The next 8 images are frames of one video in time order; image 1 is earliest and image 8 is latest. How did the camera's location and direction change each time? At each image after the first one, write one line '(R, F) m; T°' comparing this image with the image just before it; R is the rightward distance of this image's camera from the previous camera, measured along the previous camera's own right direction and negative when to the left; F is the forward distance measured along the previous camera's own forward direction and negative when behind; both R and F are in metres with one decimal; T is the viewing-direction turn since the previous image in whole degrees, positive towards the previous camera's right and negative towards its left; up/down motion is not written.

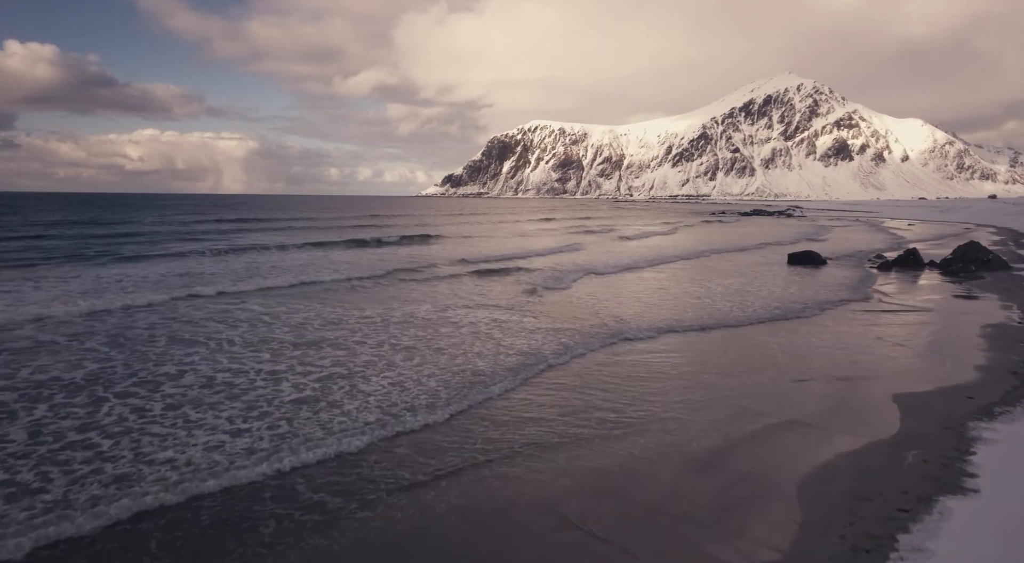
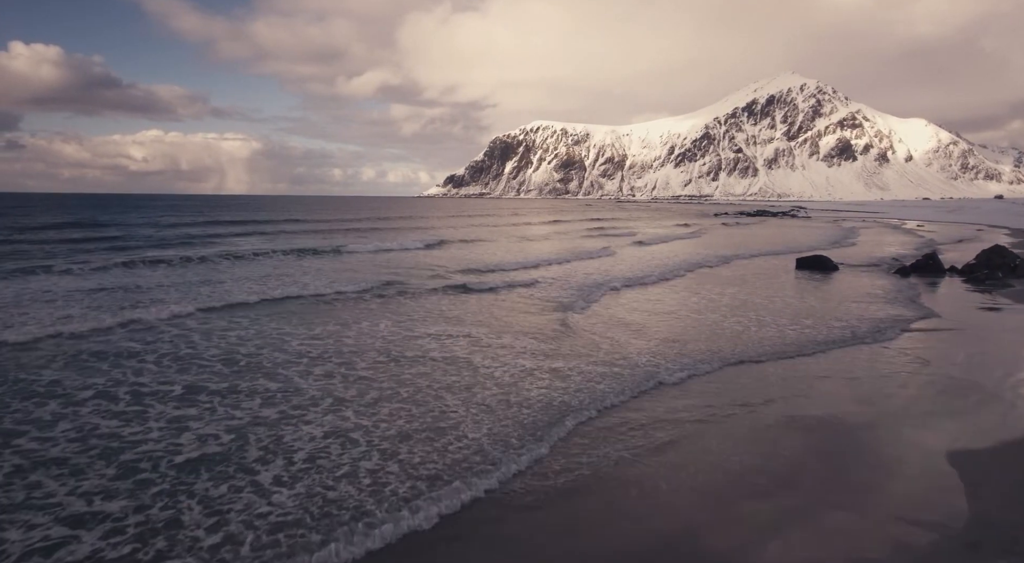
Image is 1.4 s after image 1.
(+0.6, +2.0) m; 0°
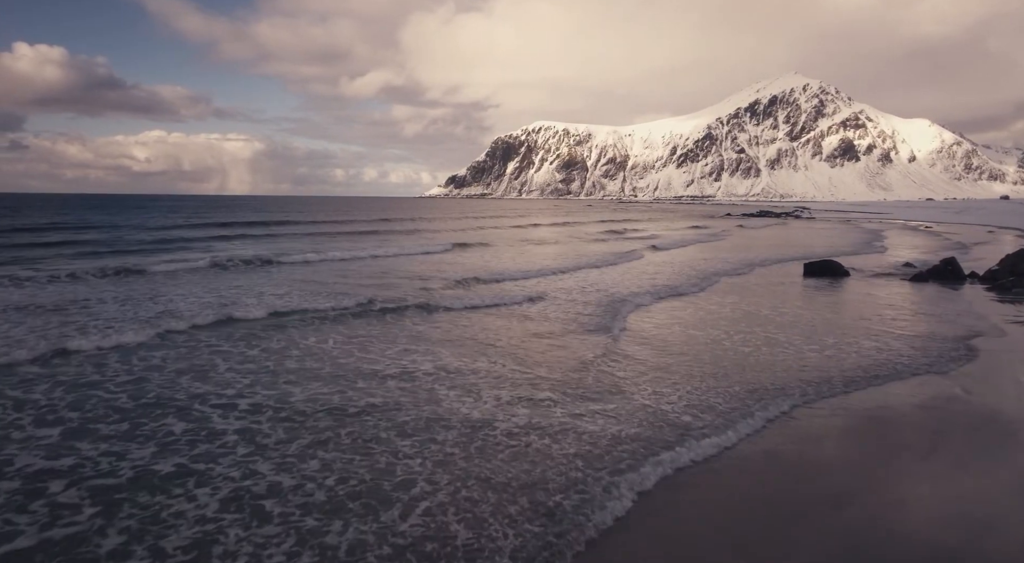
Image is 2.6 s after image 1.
(+0.6, +2.0) m; 0°
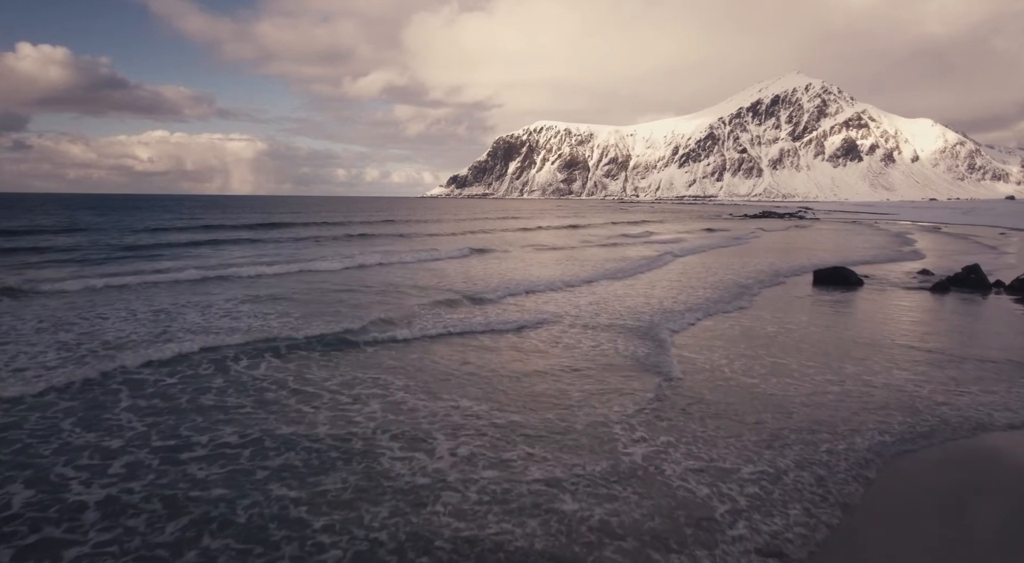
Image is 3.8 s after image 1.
(+0.6, +2.1) m; 0°
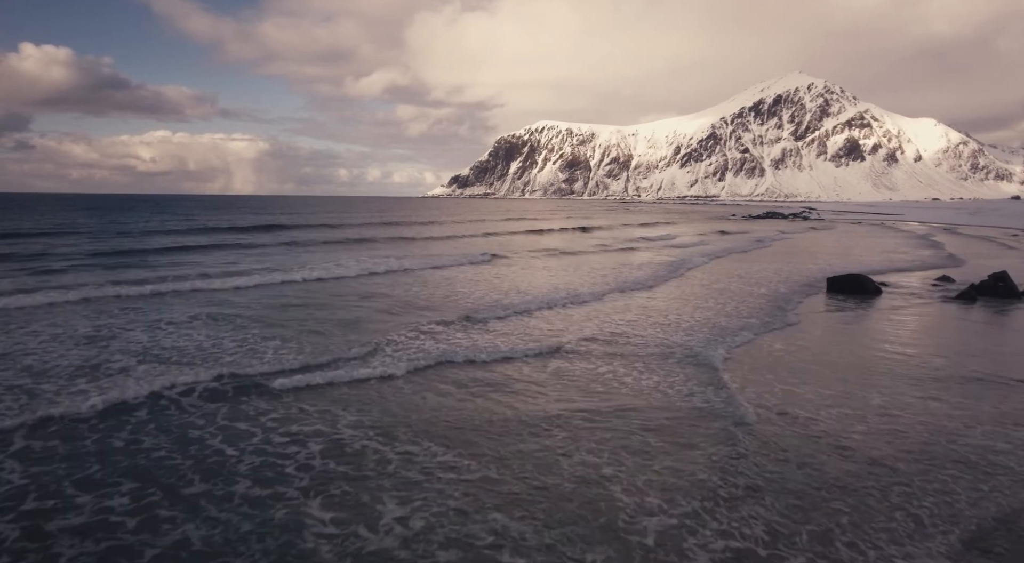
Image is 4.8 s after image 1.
(+0.4, +1.9) m; 0°
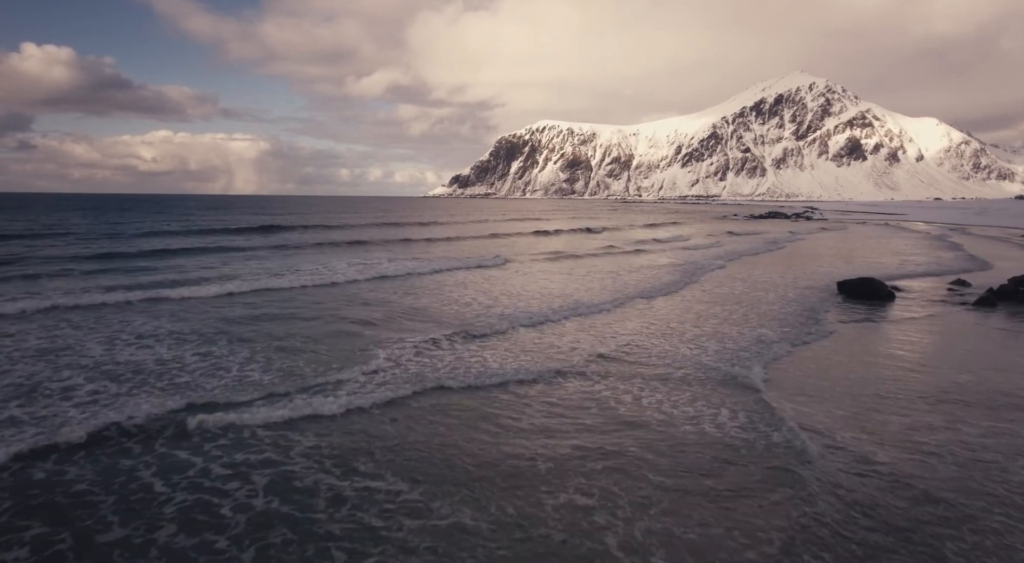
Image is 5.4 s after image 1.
(+0.2, +1.3) m; 0°
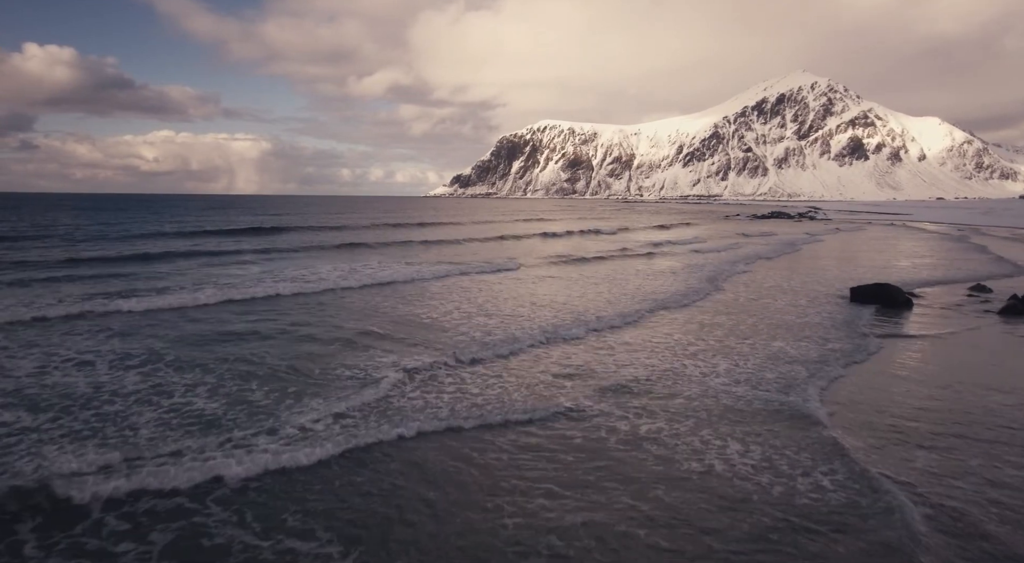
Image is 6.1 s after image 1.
(+0.4, +1.6) m; 0°
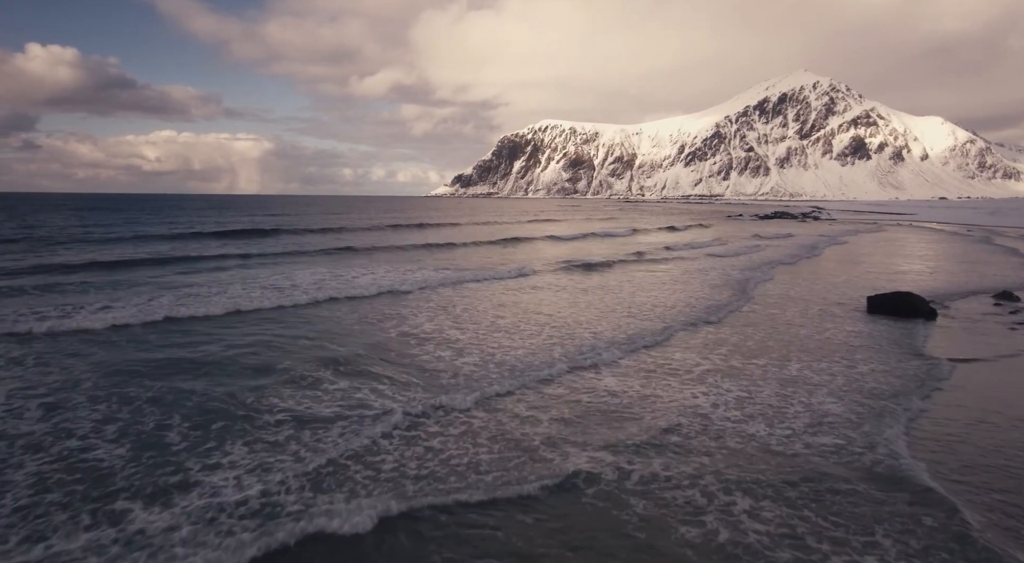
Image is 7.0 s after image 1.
(+0.5, +2.0) m; 0°
